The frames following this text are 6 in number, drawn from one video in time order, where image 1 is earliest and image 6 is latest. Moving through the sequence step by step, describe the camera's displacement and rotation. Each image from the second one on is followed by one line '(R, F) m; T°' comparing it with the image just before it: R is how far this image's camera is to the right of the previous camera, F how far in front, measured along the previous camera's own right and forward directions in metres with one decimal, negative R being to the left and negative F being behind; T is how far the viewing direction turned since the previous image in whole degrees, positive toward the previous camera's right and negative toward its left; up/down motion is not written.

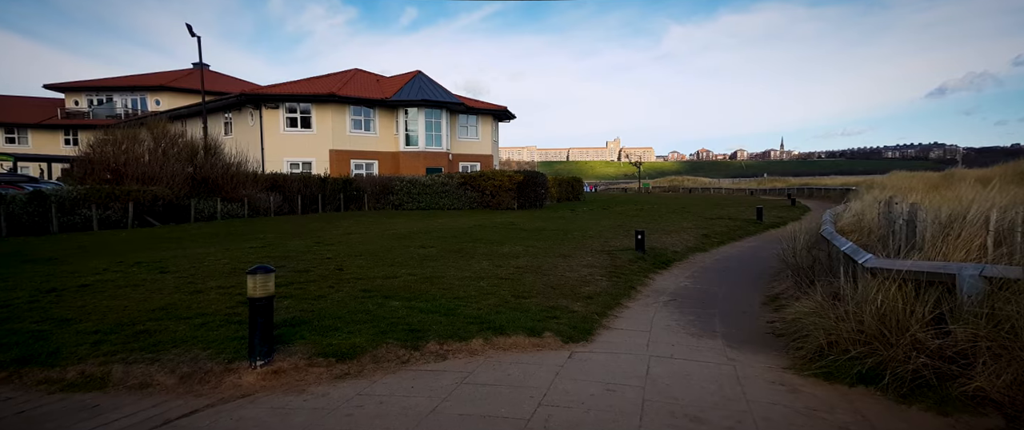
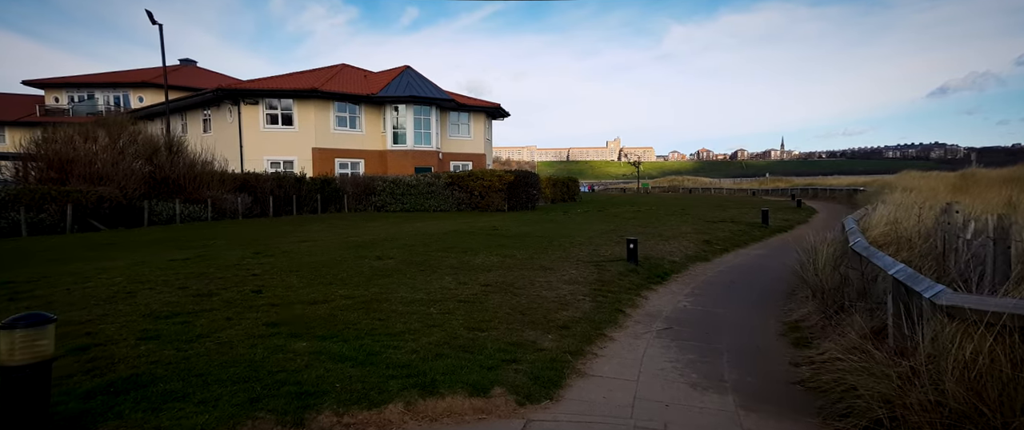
(+0.5, +1.6) m; 0°
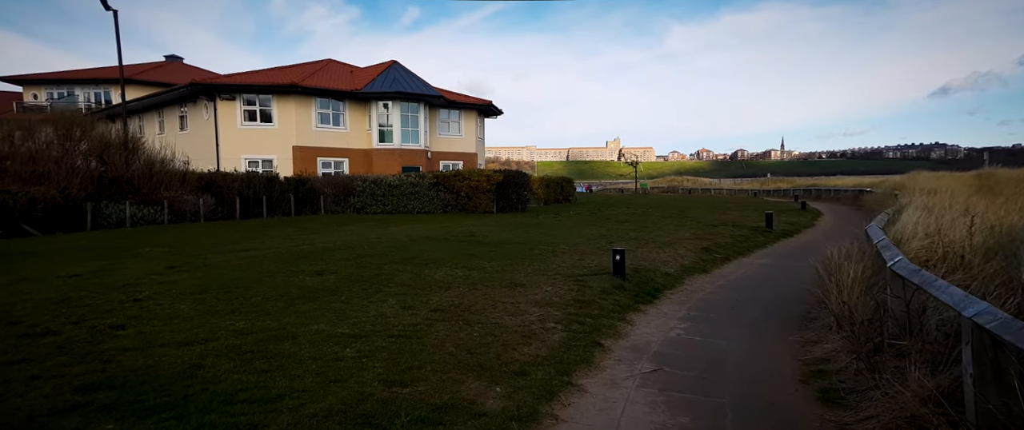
(+0.5, +1.6) m; 0°
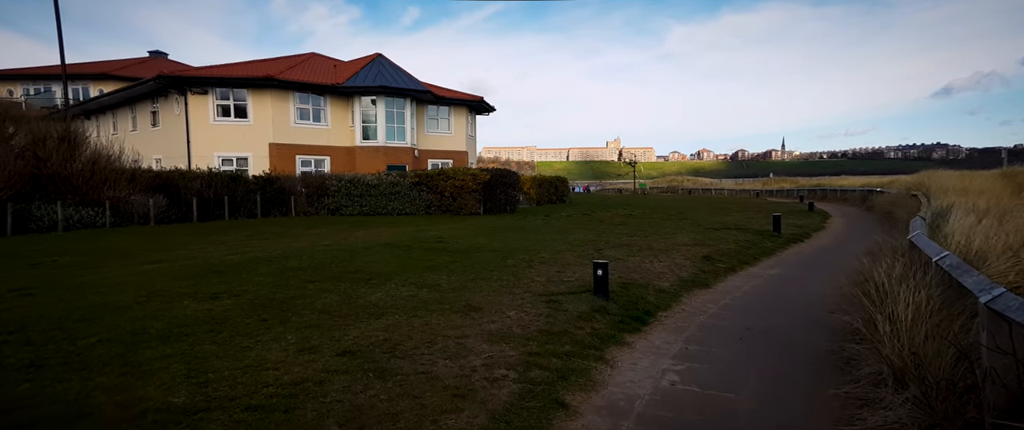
(+0.6, +1.8) m; 0°
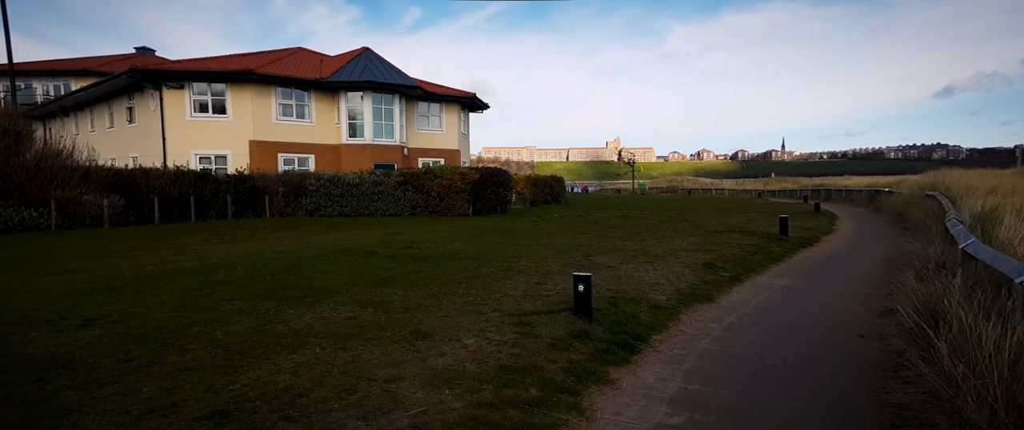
(+0.4, +1.4) m; 0°
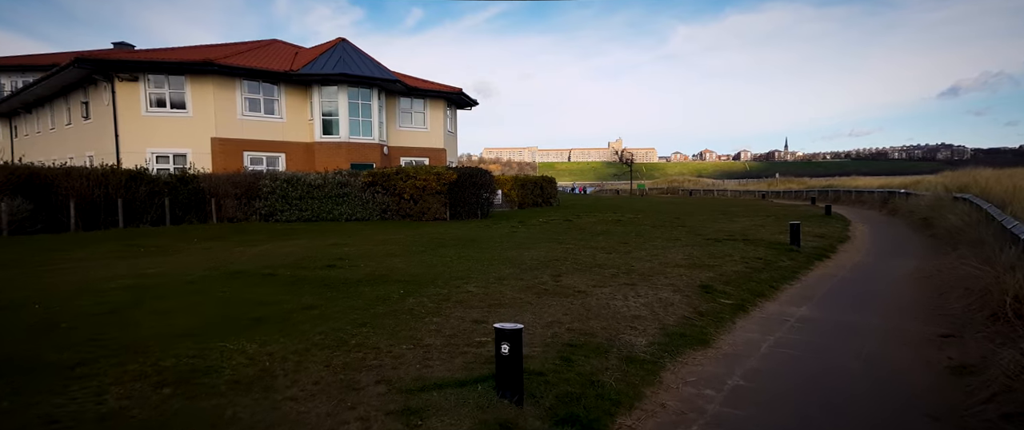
(+0.8, +2.3) m; 0°
